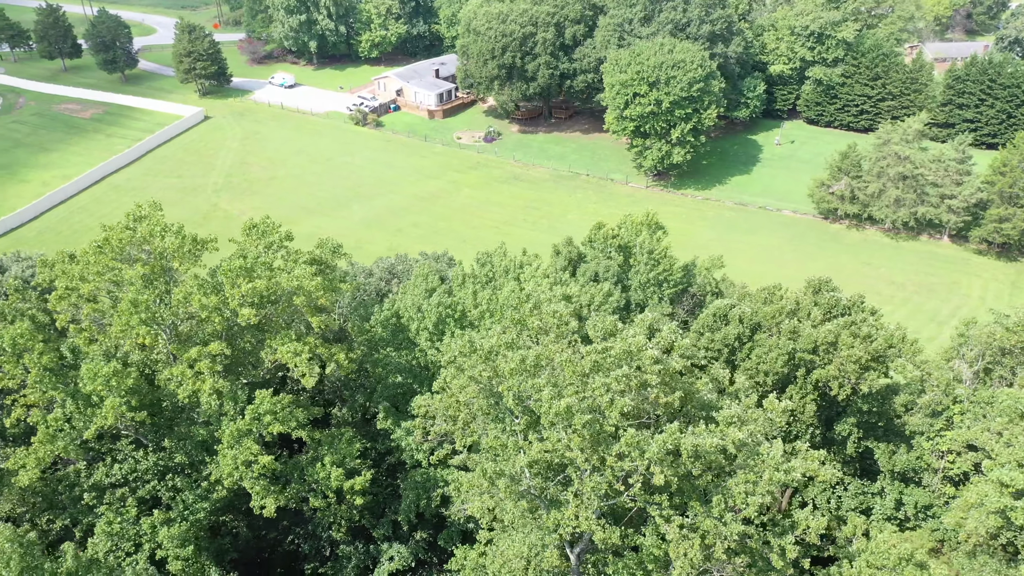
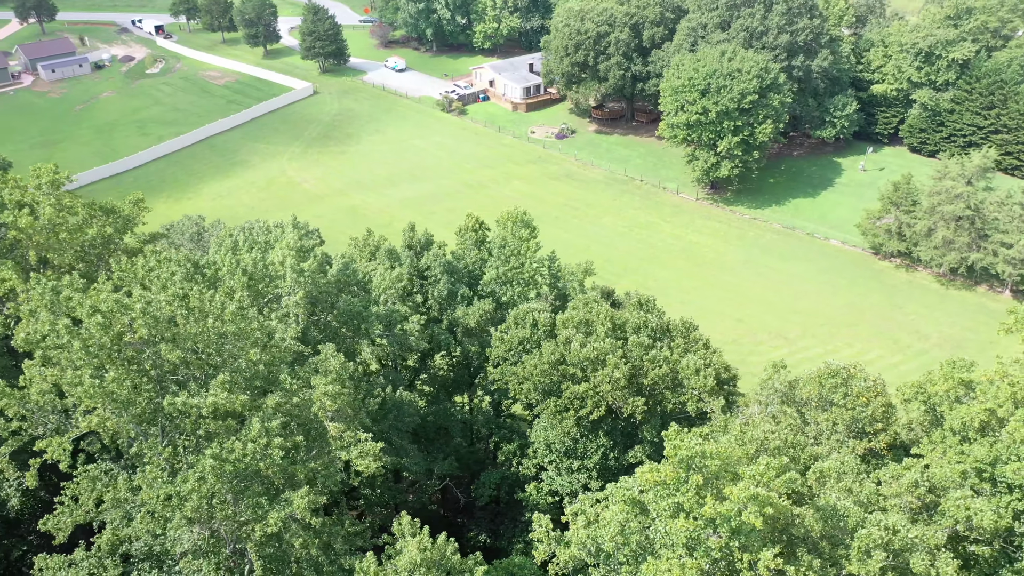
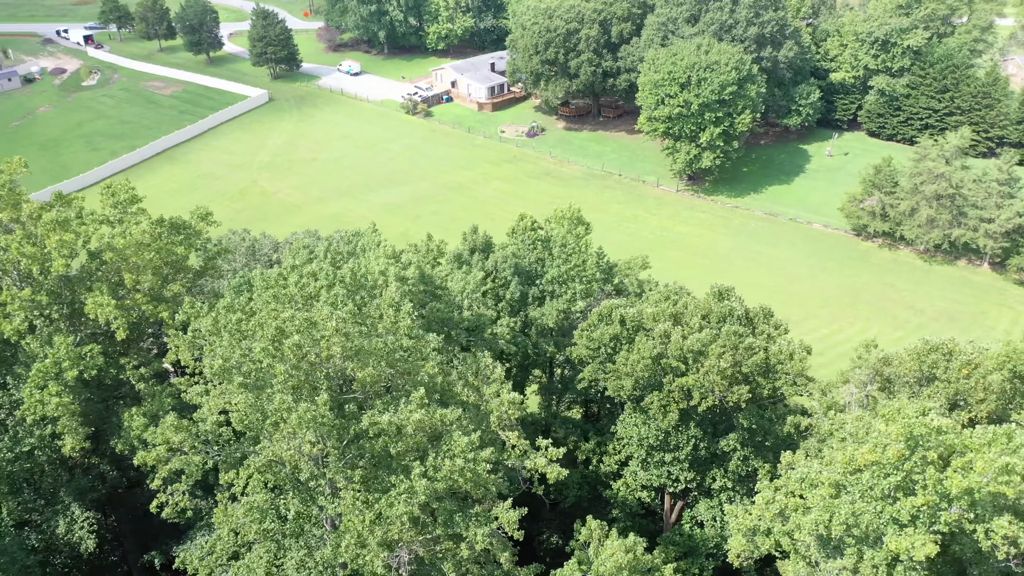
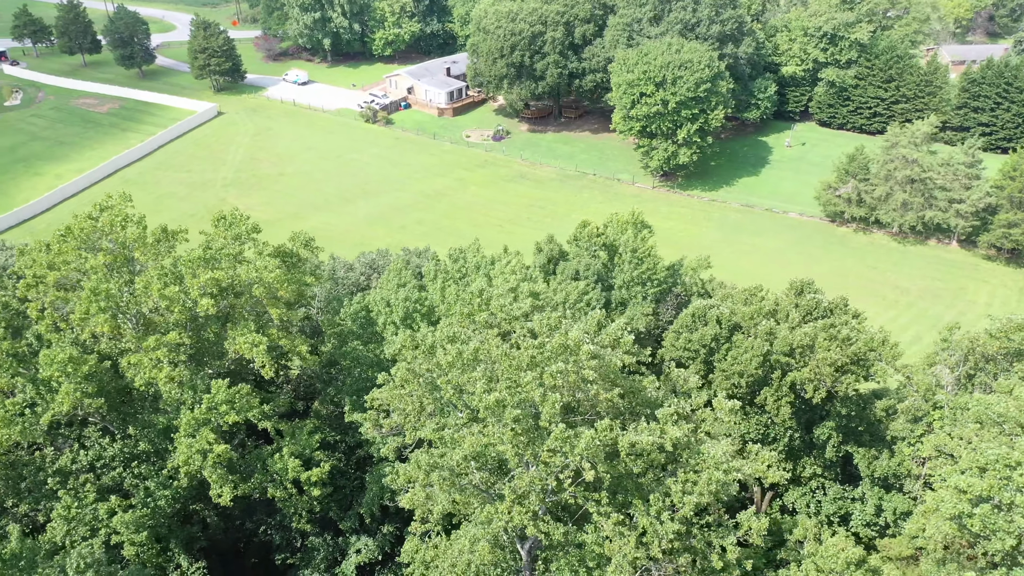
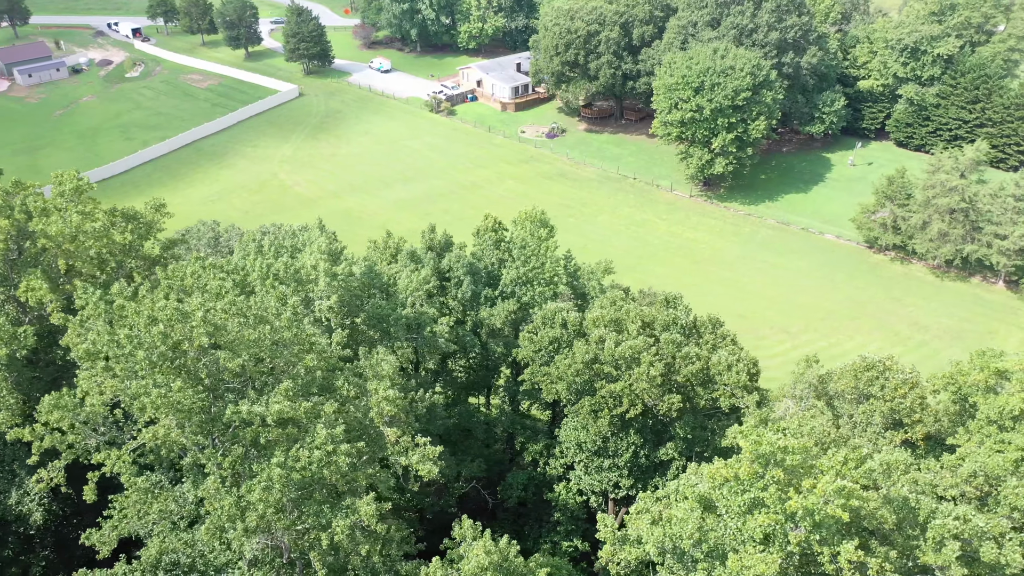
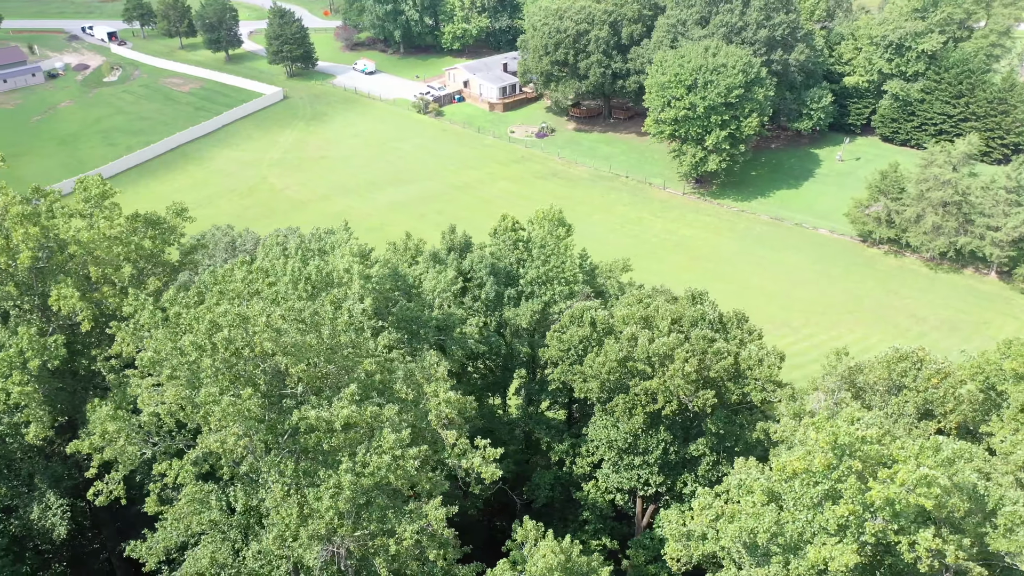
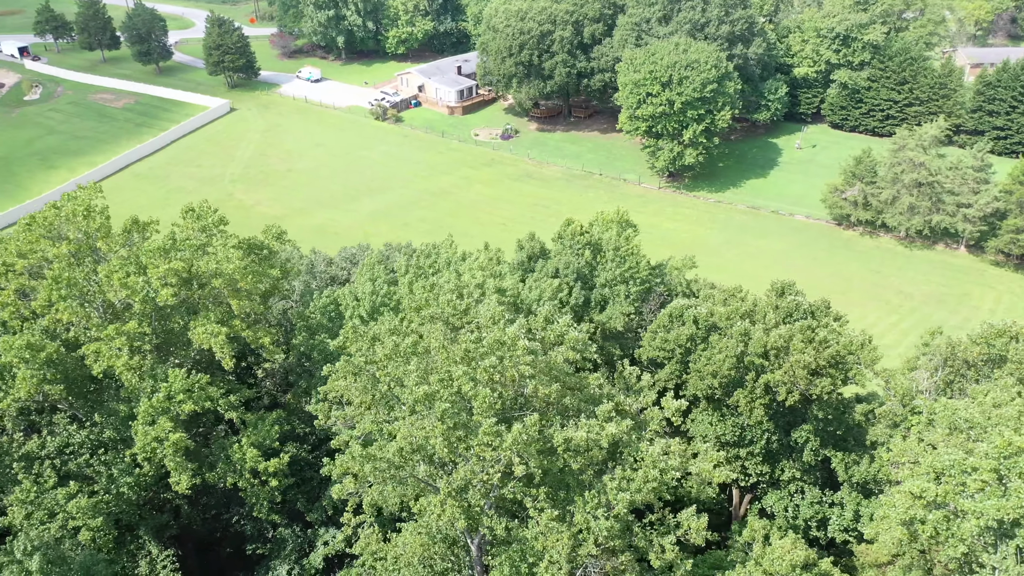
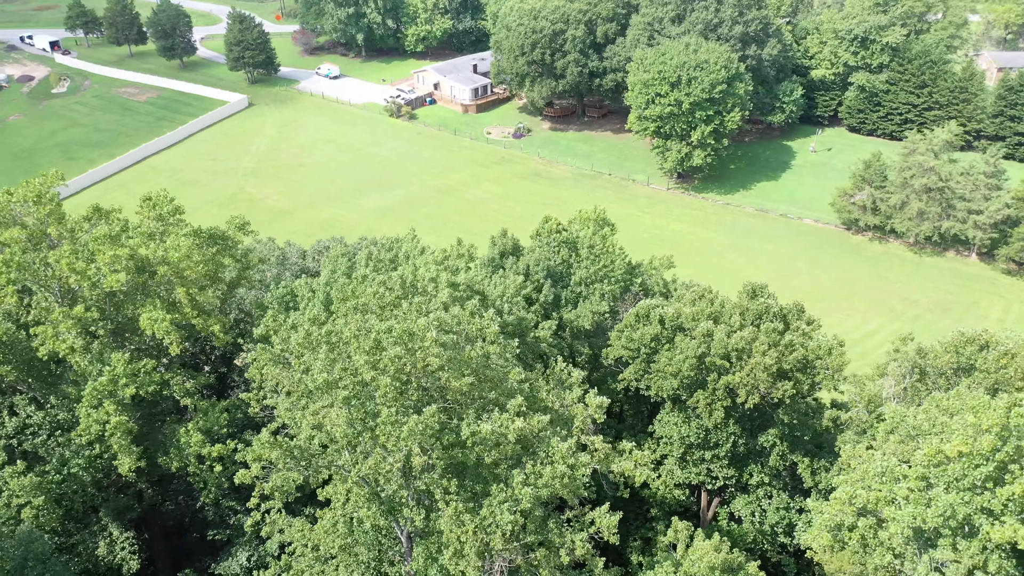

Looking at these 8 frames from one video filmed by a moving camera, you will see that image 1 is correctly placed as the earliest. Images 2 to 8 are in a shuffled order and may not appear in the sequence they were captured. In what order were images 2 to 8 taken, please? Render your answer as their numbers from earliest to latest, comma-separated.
4, 7, 8, 3, 6, 5, 2
